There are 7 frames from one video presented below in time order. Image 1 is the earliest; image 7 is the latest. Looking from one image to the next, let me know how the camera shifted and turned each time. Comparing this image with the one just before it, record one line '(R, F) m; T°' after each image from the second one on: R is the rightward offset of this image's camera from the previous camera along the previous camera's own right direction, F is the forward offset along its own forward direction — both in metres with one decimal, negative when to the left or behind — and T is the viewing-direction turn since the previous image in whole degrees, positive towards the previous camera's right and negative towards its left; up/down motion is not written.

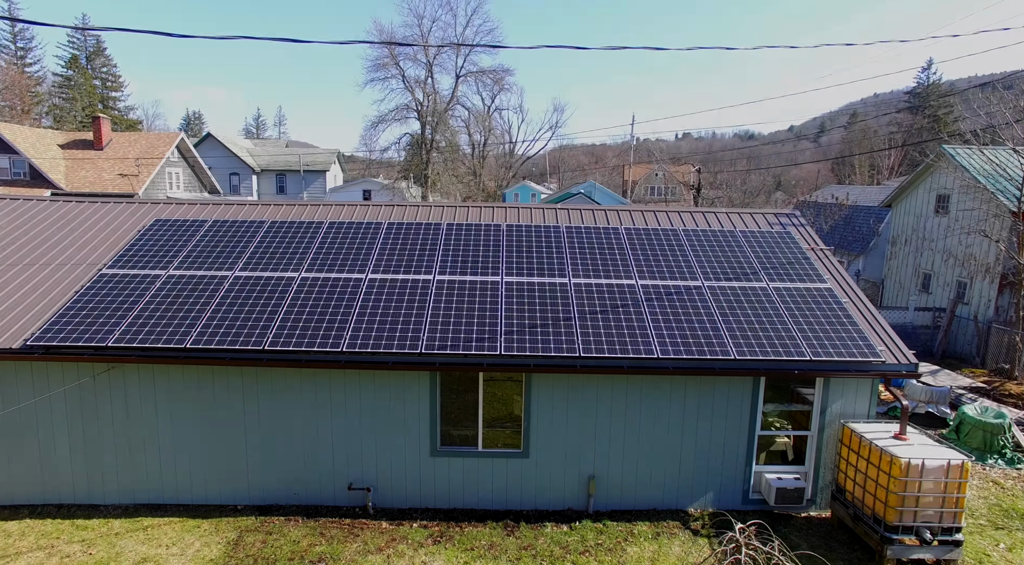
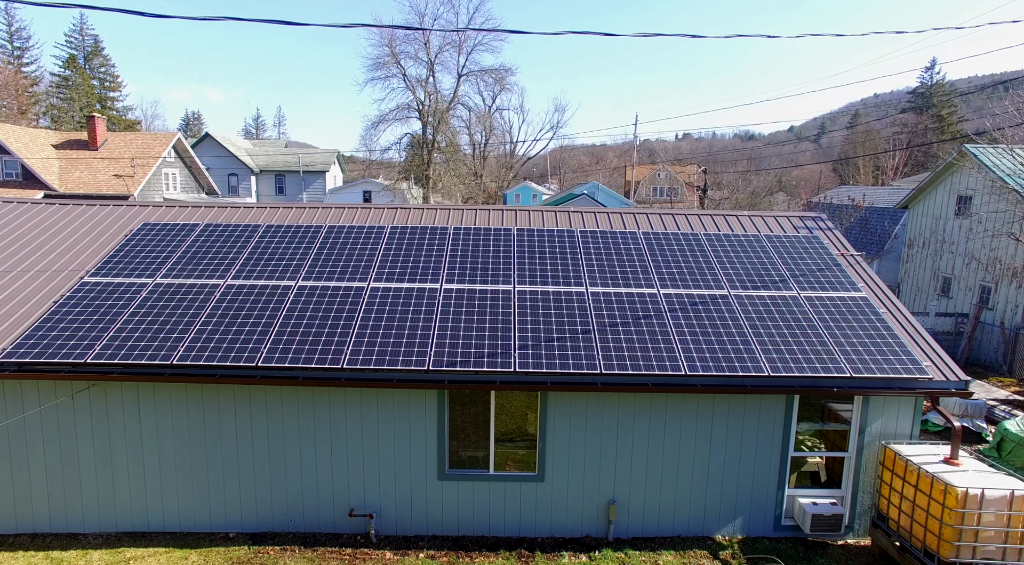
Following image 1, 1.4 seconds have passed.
(-0.2, +0.7) m; 0°
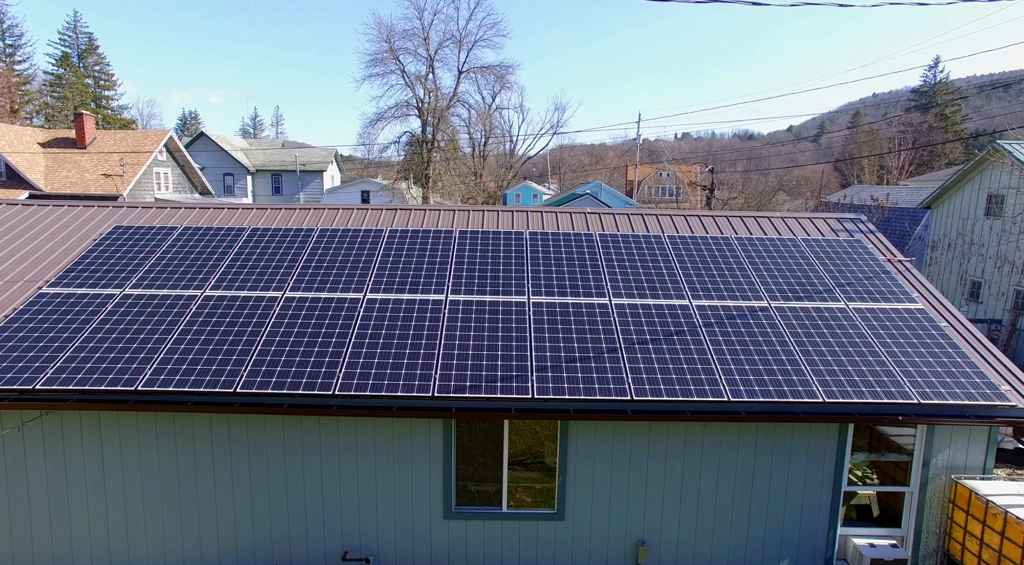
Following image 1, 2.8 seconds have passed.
(-0.2, +1.1) m; 0°
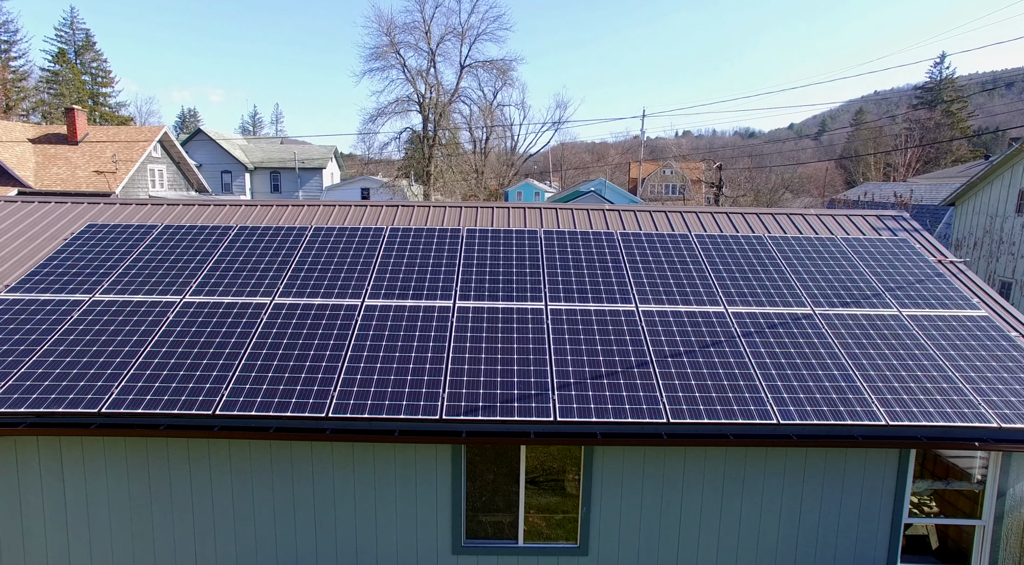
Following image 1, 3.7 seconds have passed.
(-0.2, +0.9) m; 0°
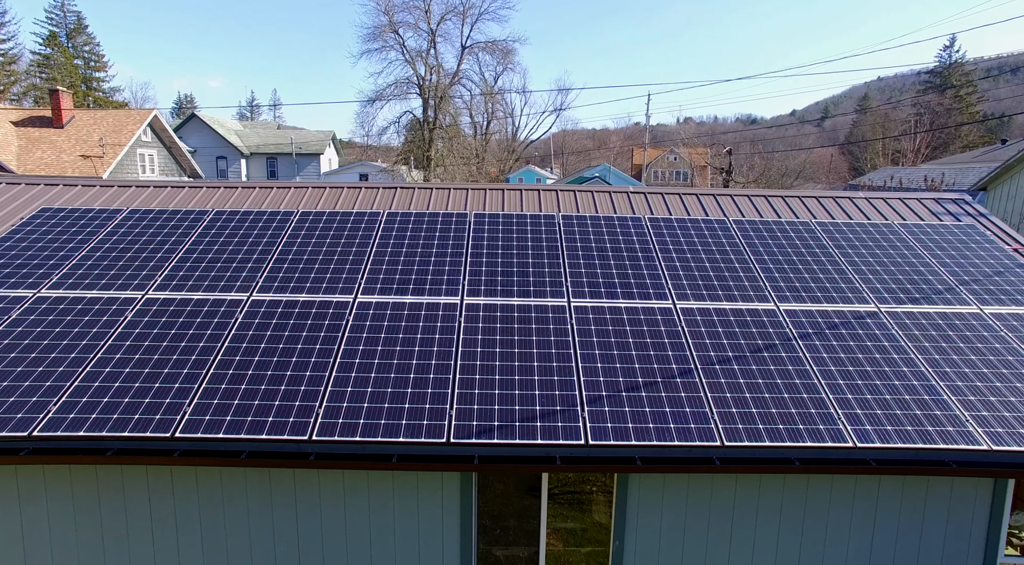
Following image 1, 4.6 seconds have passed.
(-0.2, +1.1) m; 0°
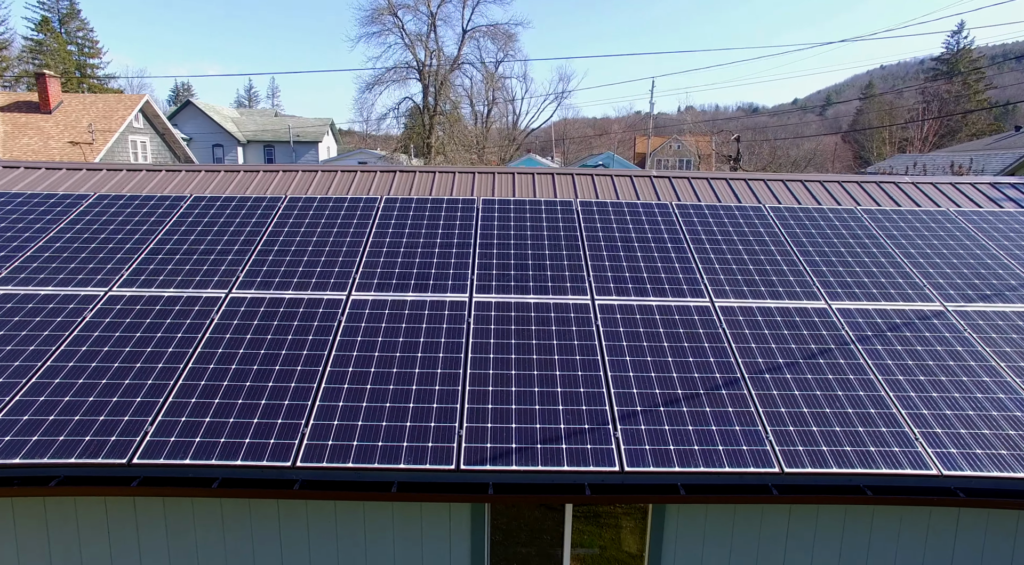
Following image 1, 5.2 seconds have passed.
(-0.1, +0.9) m; 0°
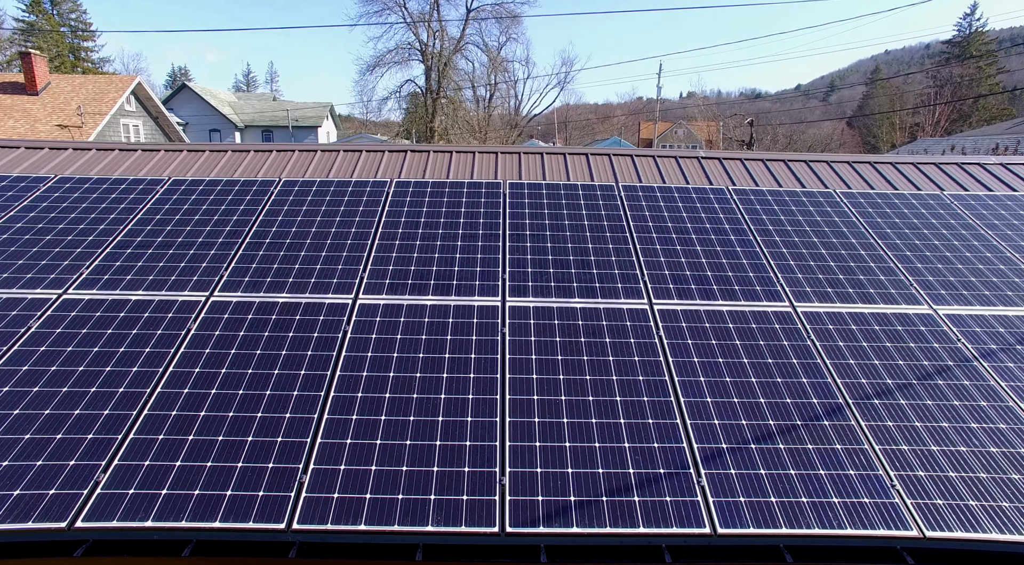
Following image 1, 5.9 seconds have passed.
(-0.3, +1.1) m; 0°
